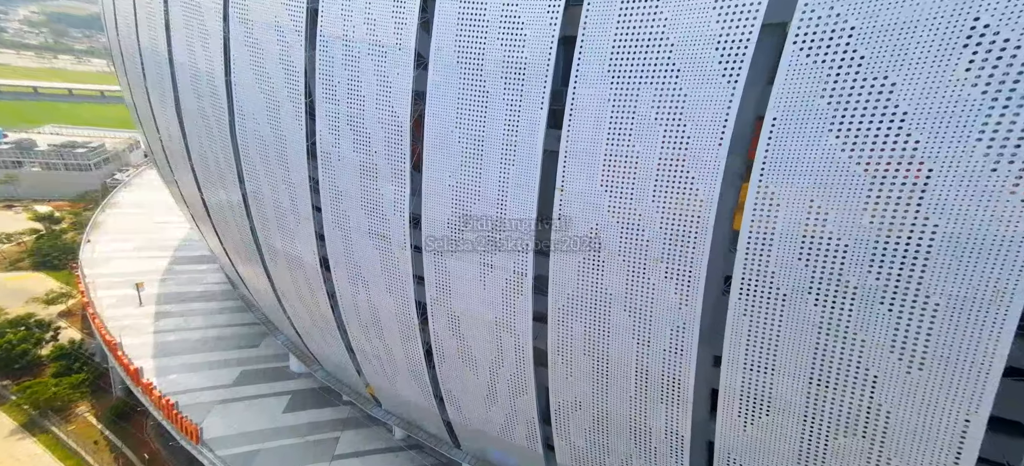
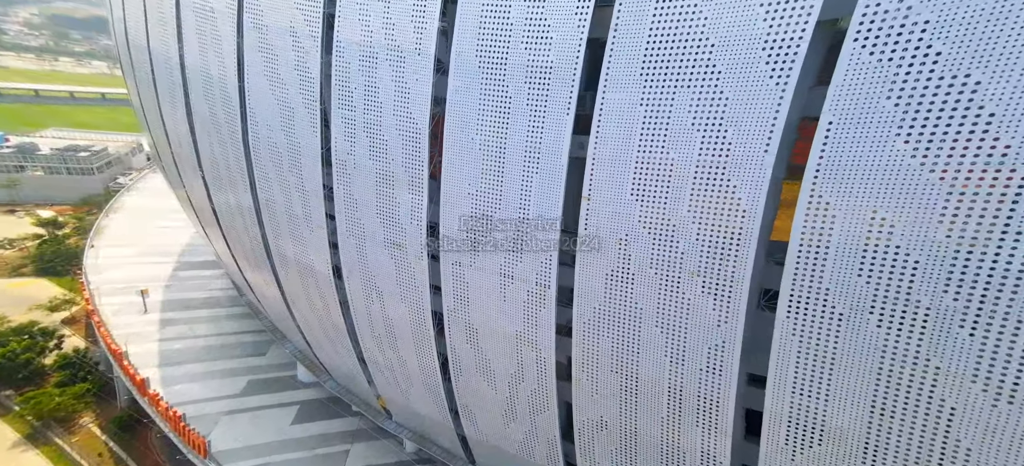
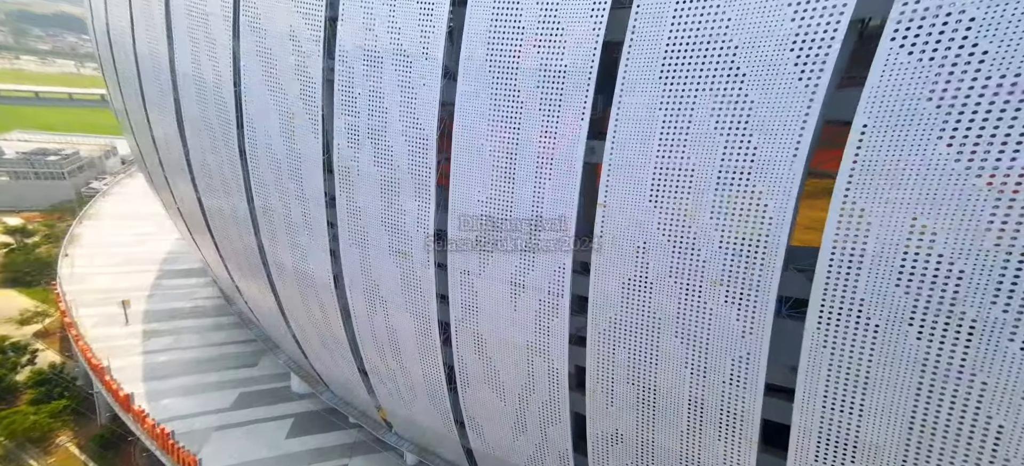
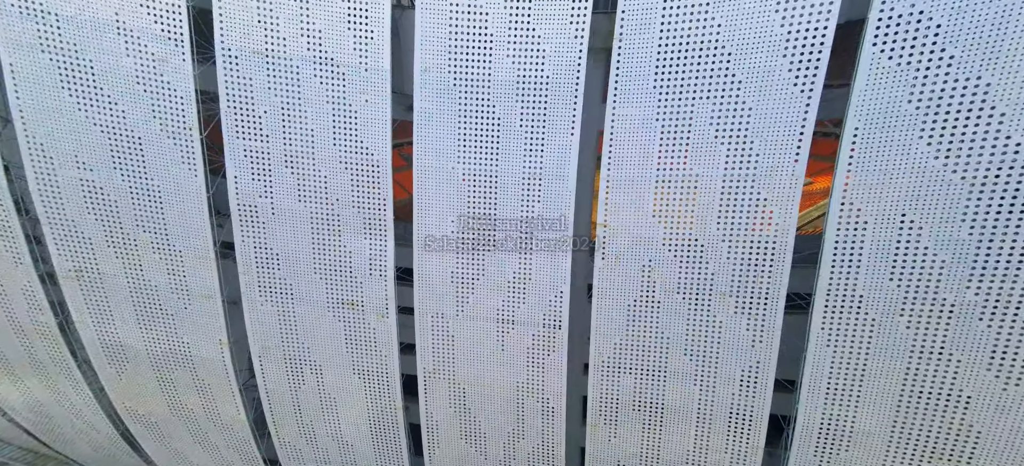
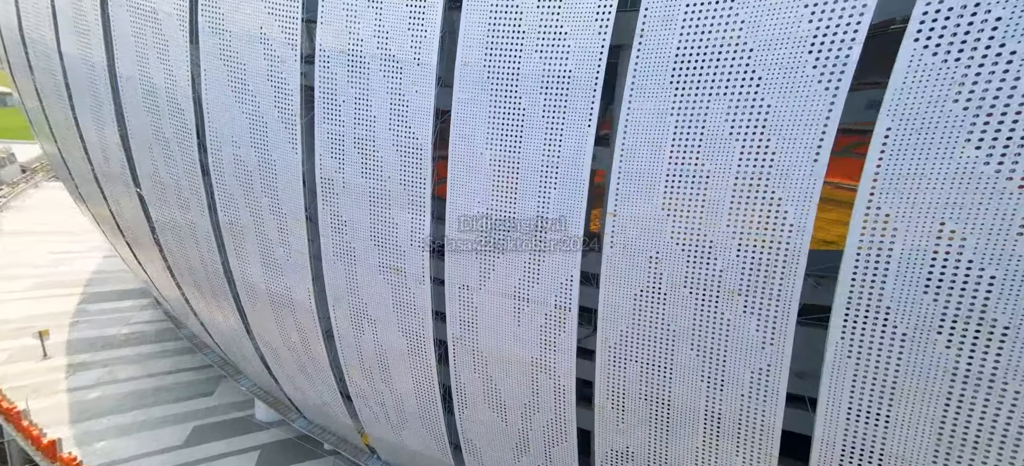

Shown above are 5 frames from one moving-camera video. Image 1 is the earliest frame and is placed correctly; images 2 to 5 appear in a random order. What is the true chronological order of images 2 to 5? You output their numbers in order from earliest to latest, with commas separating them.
2, 3, 5, 4
